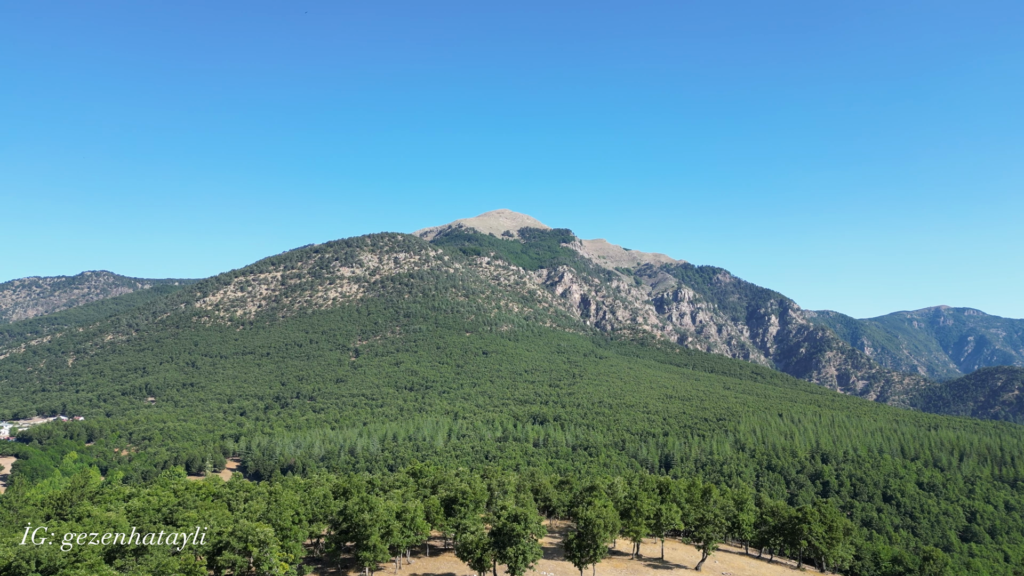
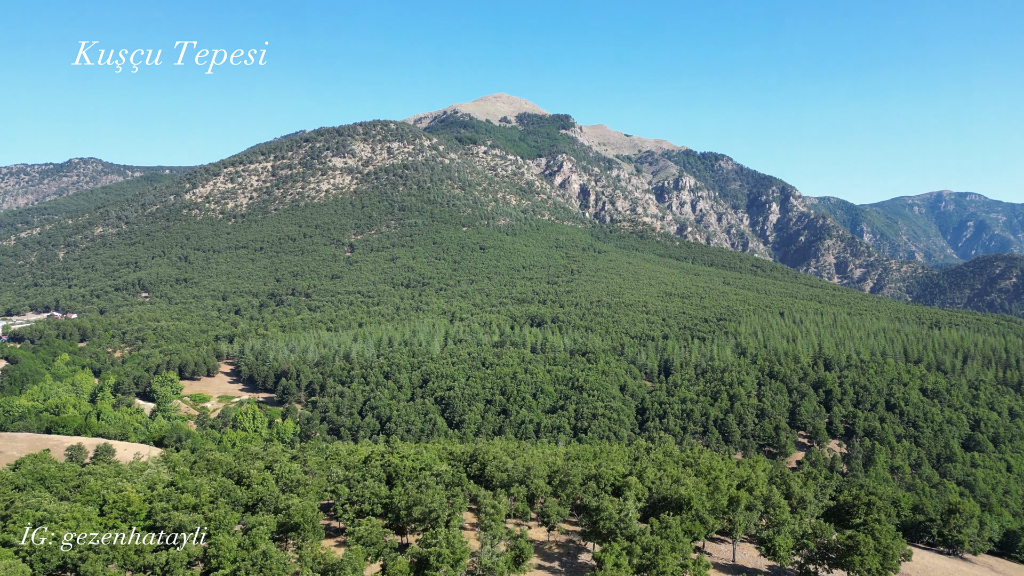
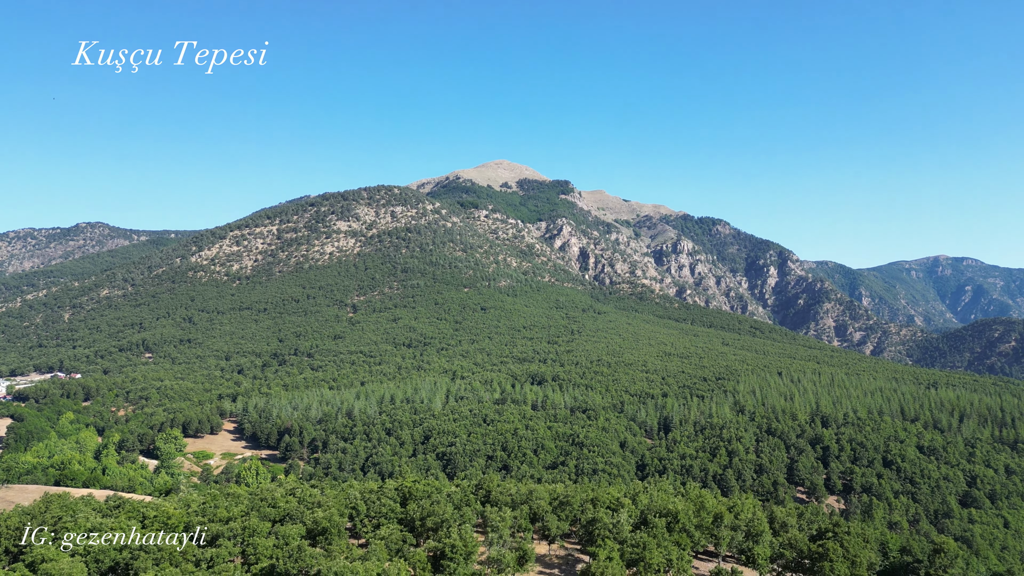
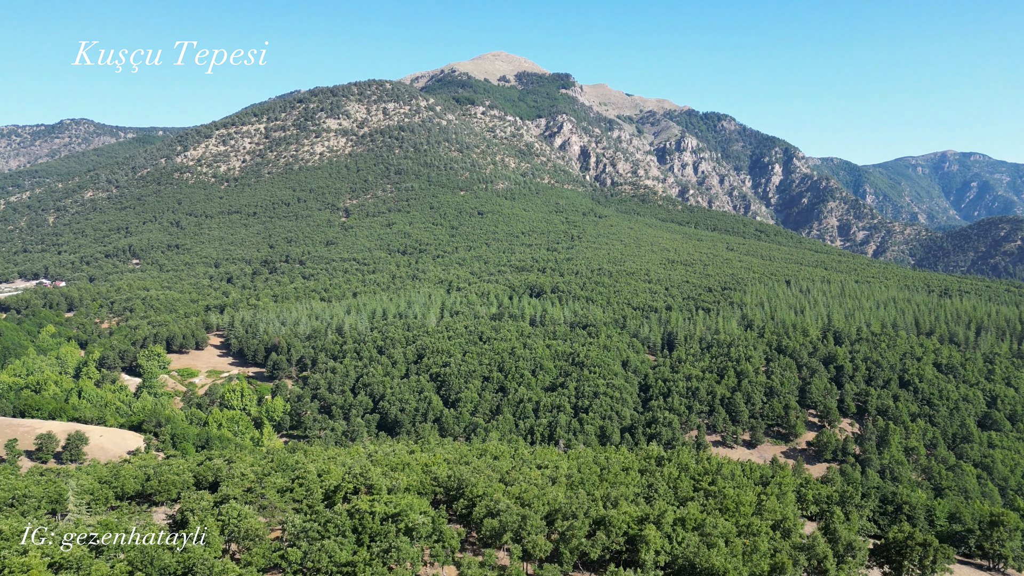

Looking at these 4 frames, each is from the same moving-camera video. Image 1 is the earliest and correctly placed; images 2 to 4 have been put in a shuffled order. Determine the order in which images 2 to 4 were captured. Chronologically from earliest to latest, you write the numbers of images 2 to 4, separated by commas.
3, 2, 4
